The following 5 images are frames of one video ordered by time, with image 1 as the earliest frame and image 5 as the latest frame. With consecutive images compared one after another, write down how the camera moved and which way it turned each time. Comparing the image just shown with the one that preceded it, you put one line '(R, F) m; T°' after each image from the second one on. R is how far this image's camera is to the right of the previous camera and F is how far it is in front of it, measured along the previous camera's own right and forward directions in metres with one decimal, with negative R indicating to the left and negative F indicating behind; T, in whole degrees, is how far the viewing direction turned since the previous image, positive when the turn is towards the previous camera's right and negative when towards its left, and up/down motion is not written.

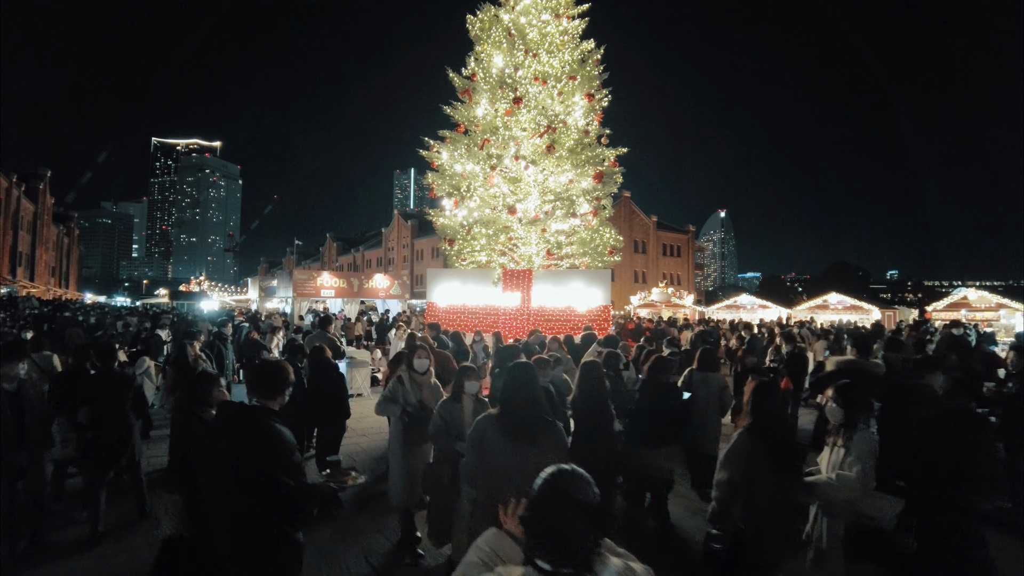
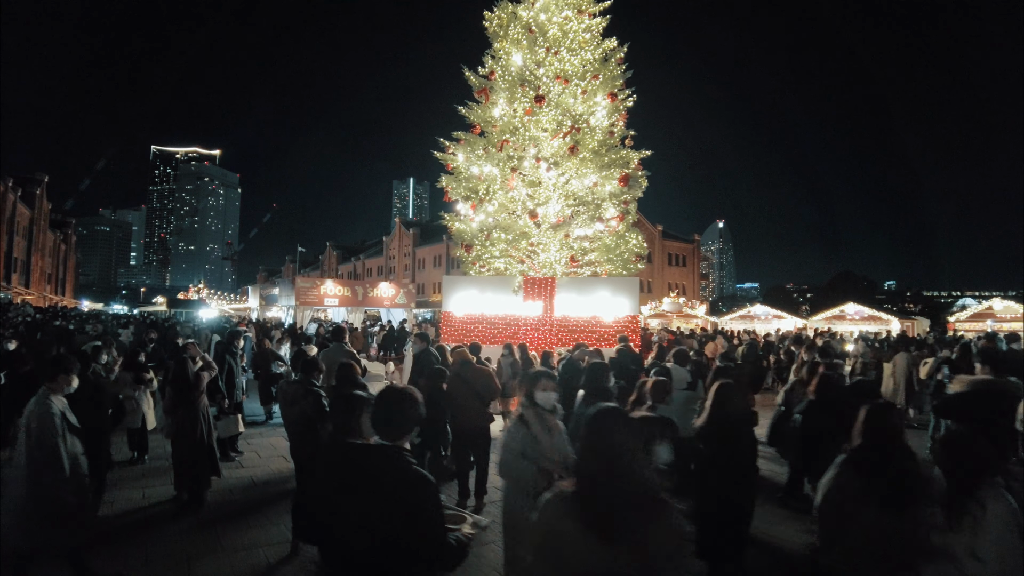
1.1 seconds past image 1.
(-0.5, +0.9) m; 0°
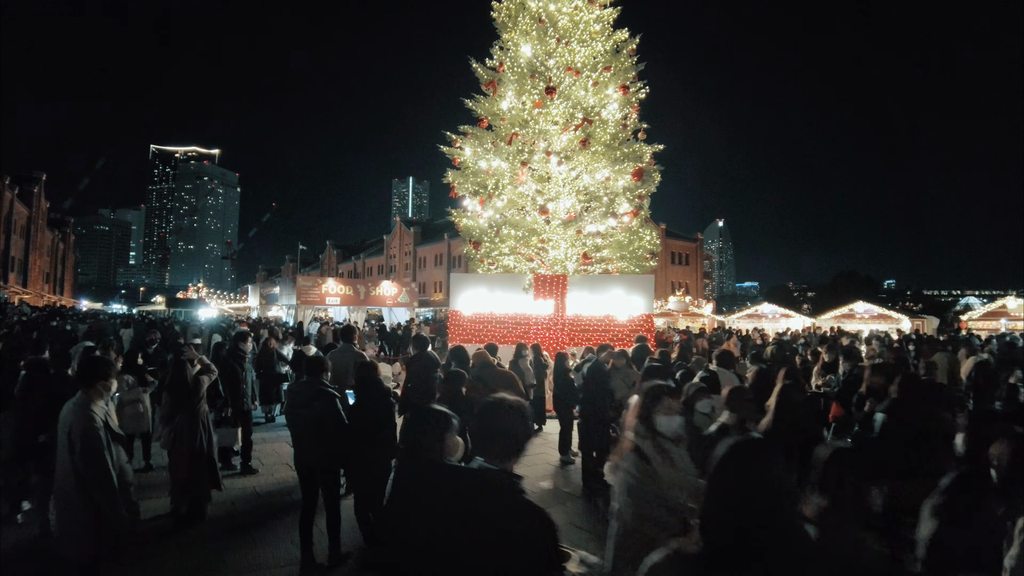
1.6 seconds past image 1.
(-0.2, +0.5) m; 0°
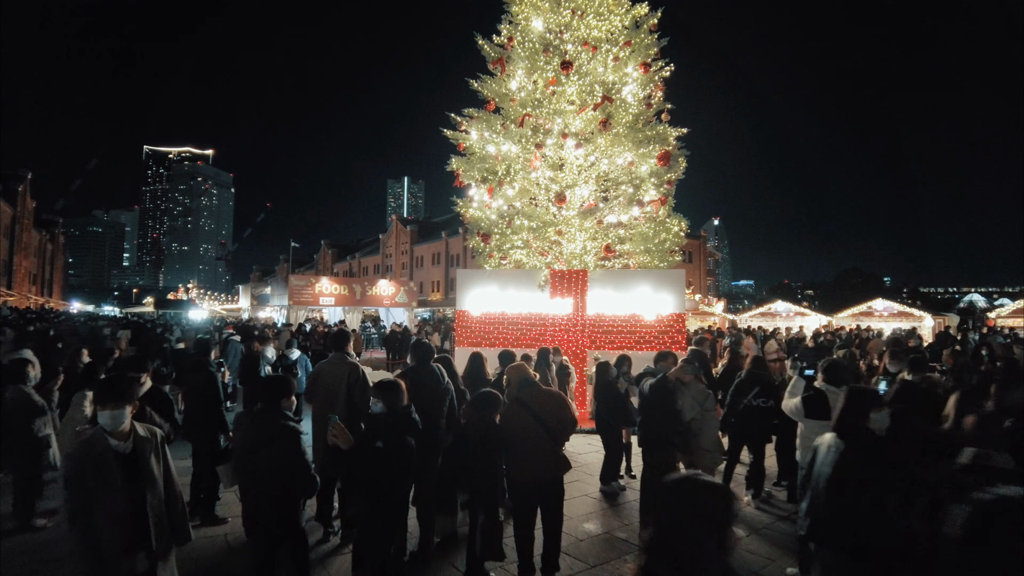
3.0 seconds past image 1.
(-0.3, +1.4) m; 0°
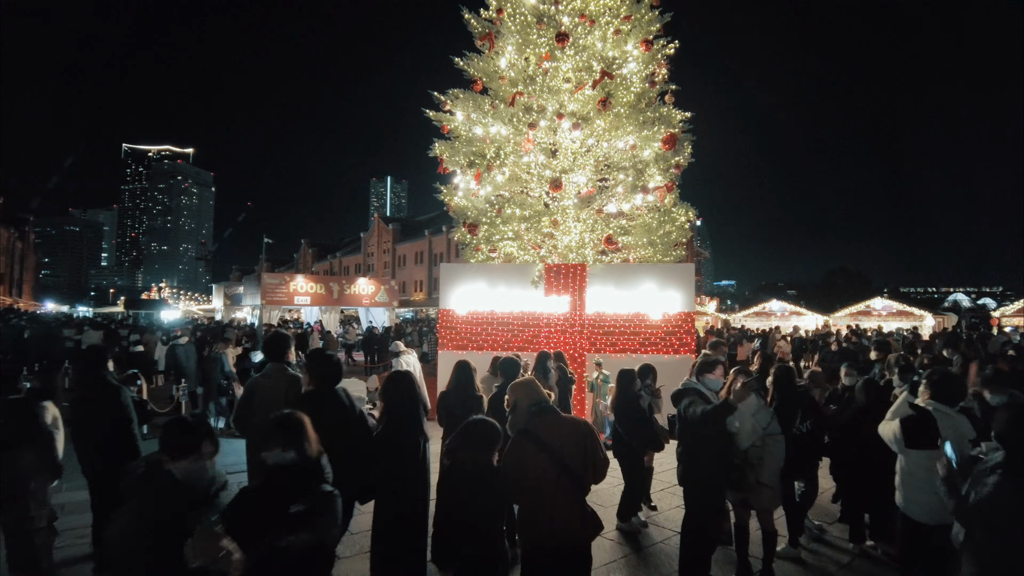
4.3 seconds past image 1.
(-0.1, +1.3) m; +1°
